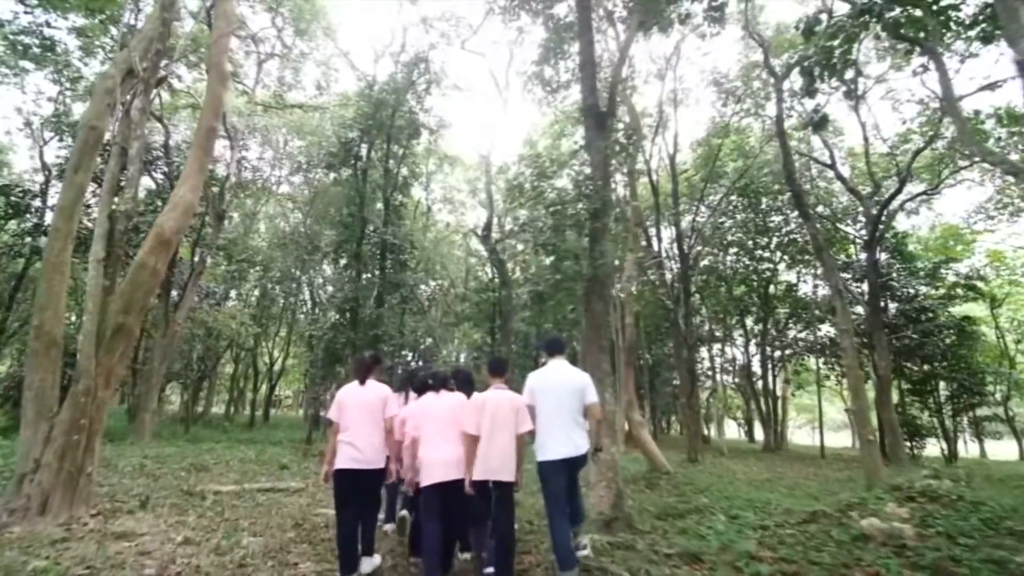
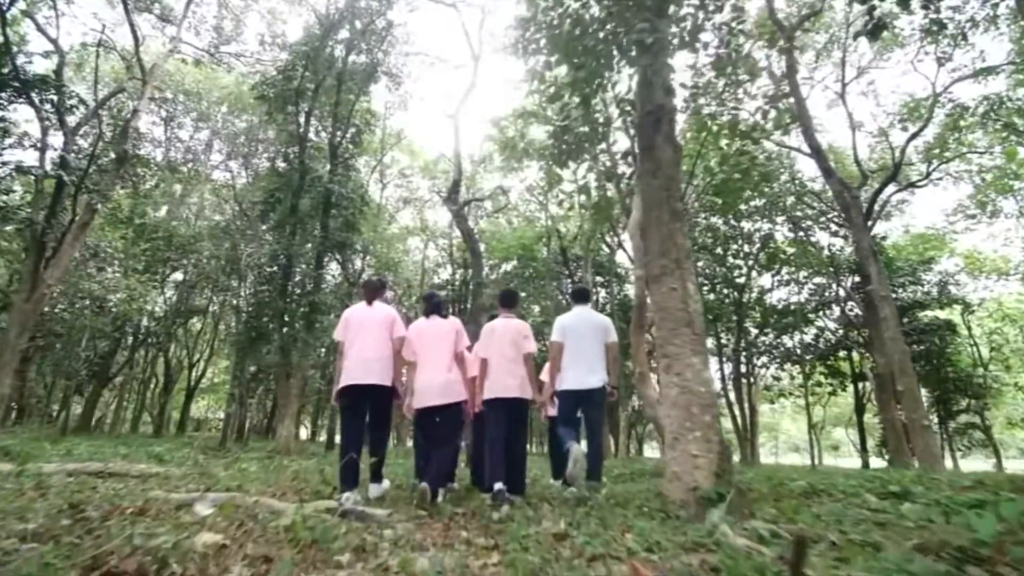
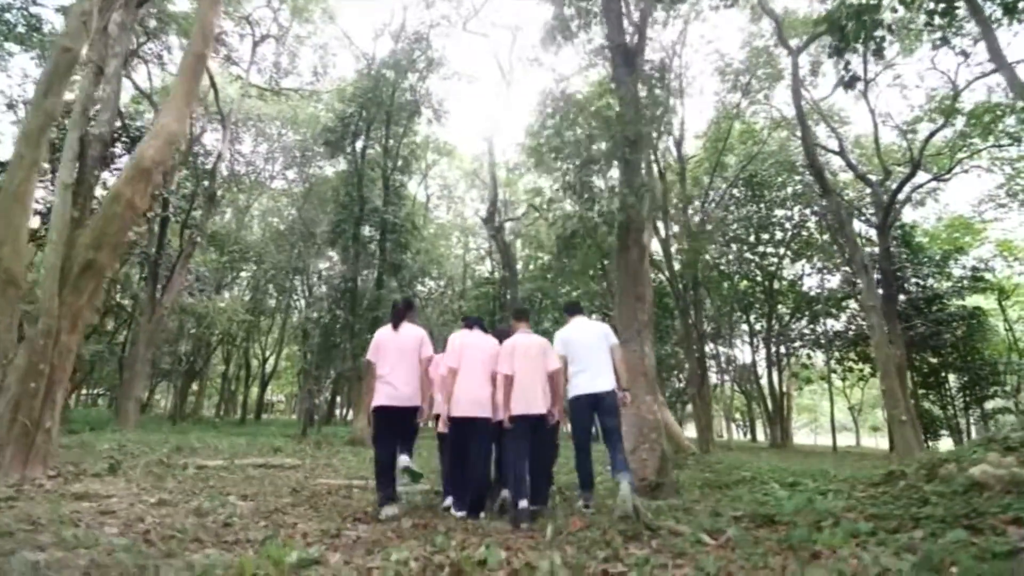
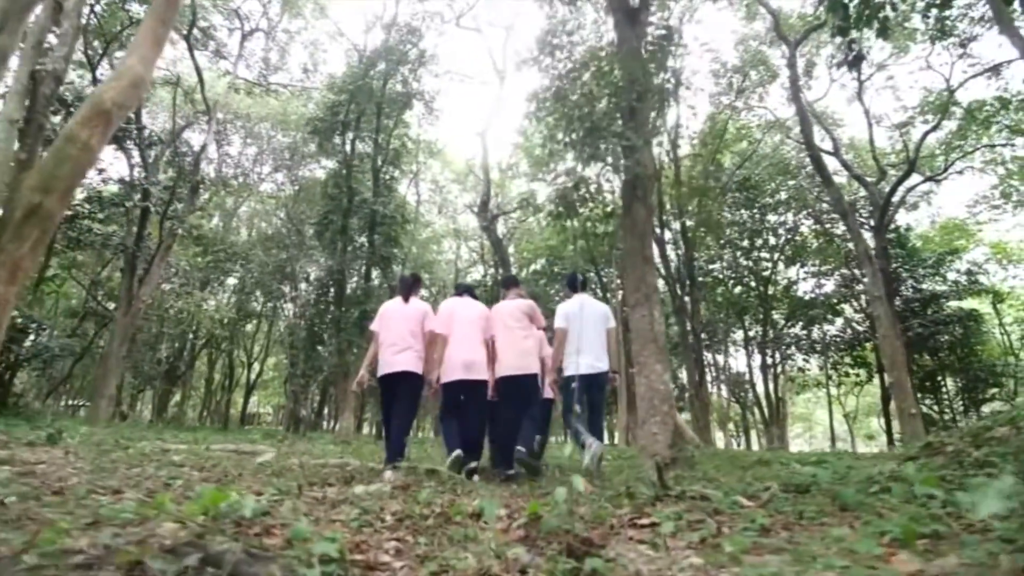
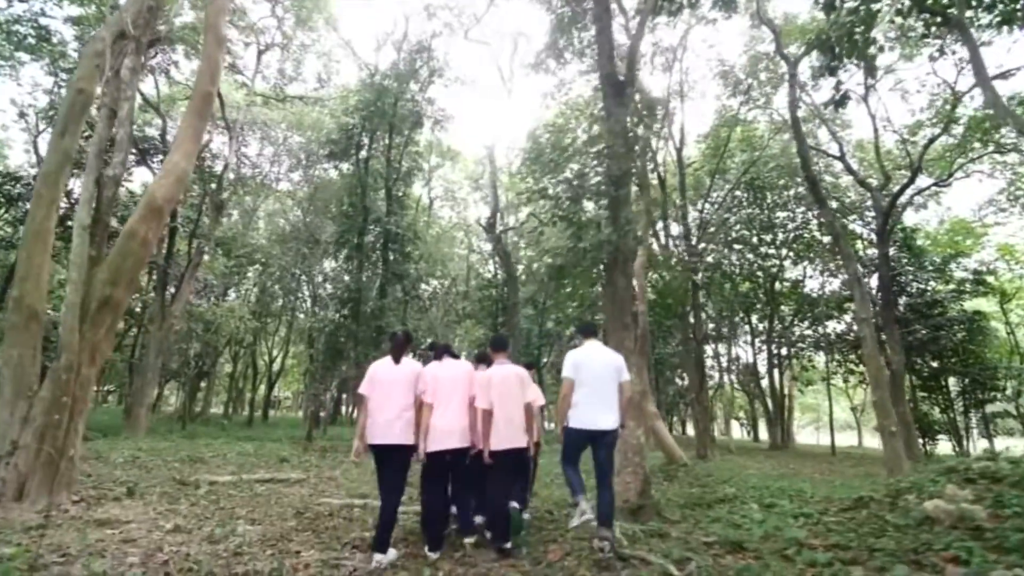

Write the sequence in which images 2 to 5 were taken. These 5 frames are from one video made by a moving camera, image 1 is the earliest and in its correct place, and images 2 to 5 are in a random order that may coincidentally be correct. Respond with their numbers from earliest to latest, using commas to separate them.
5, 3, 4, 2
